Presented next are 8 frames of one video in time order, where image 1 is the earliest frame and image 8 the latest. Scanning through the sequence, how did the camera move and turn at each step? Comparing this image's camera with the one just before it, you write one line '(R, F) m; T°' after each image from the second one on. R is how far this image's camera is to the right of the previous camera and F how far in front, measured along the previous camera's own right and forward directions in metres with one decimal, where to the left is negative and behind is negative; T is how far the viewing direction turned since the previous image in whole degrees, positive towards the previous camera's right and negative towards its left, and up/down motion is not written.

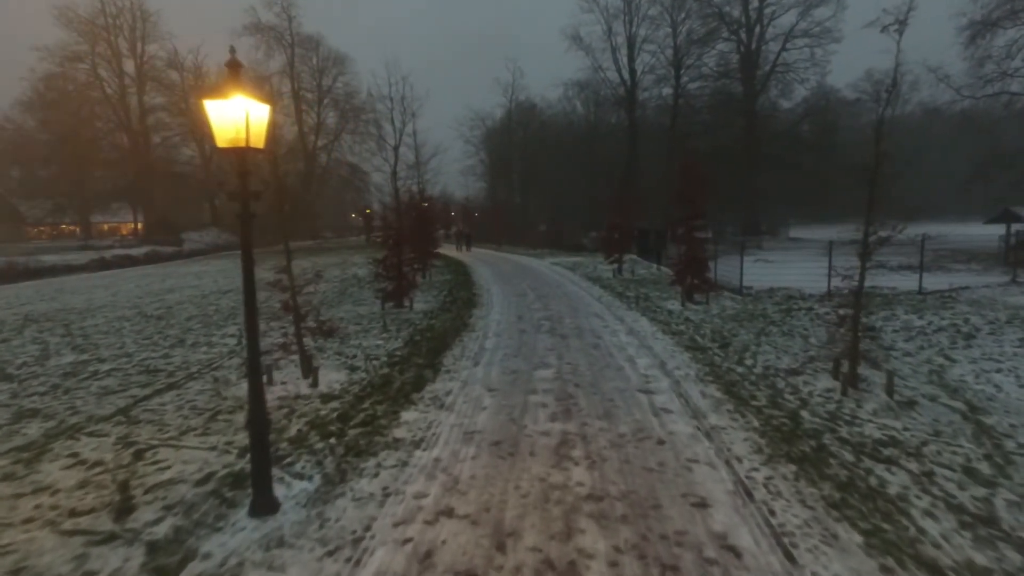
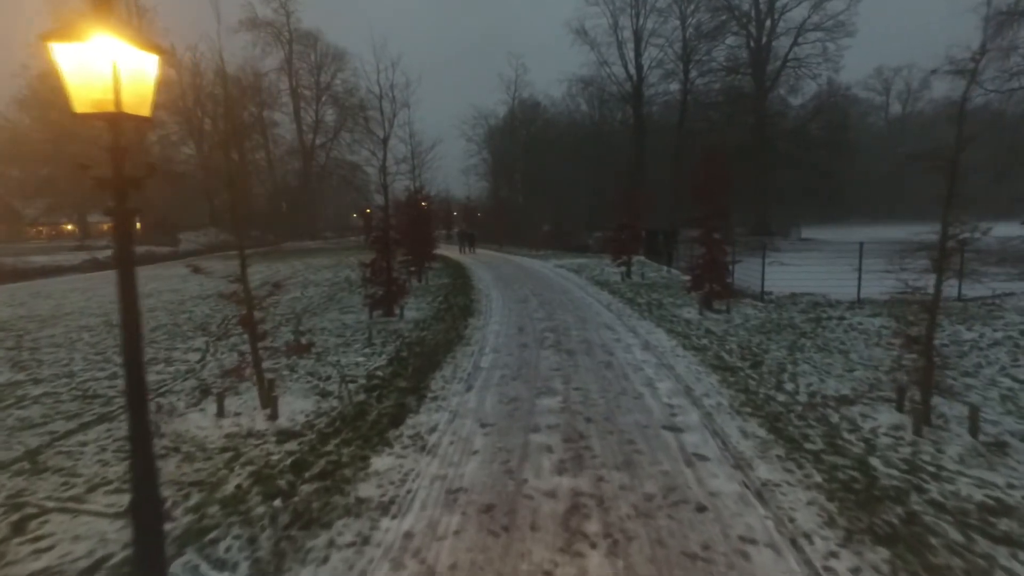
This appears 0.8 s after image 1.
(+0.1, +1.4) m; 0°
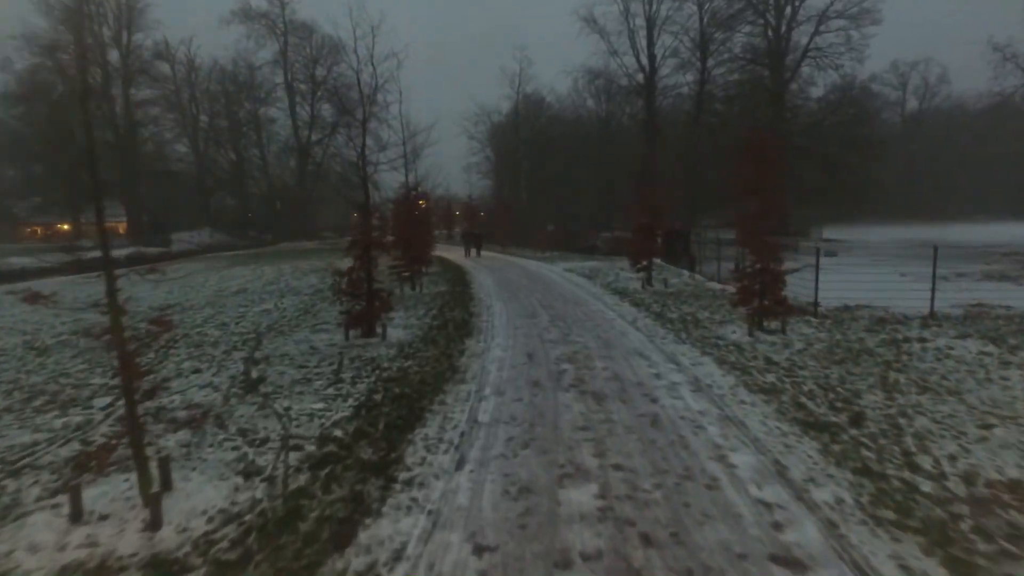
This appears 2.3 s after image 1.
(-0.1, +2.6) m; 0°
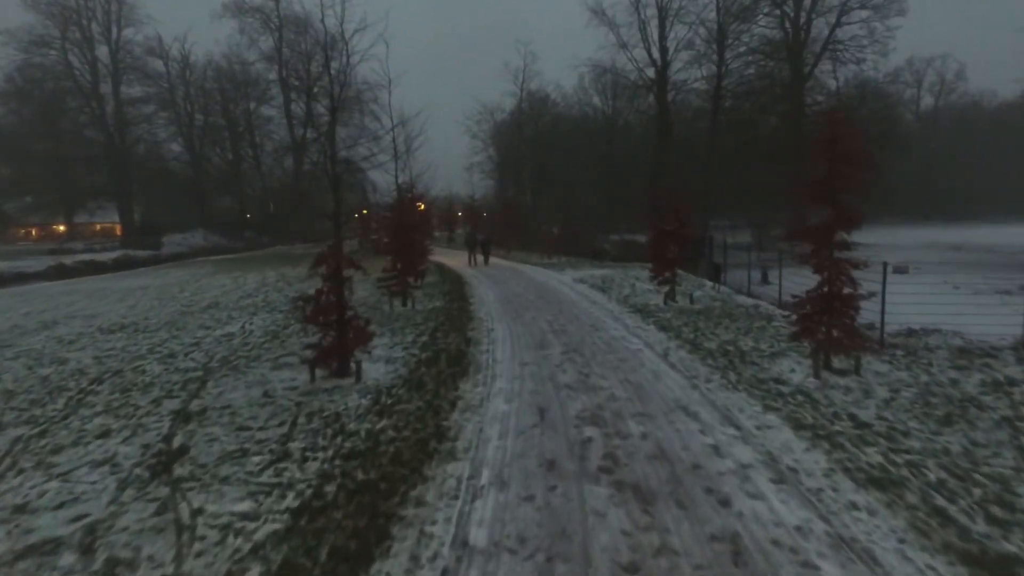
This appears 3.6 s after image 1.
(0.0, +2.3) m; 0°
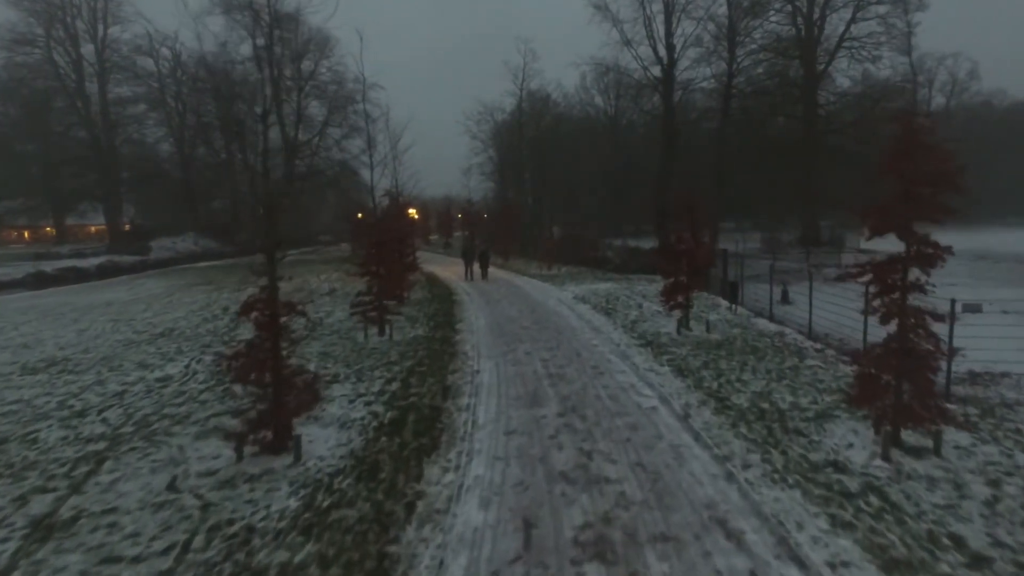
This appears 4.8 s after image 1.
(+0.3, +2.1) m; 0°
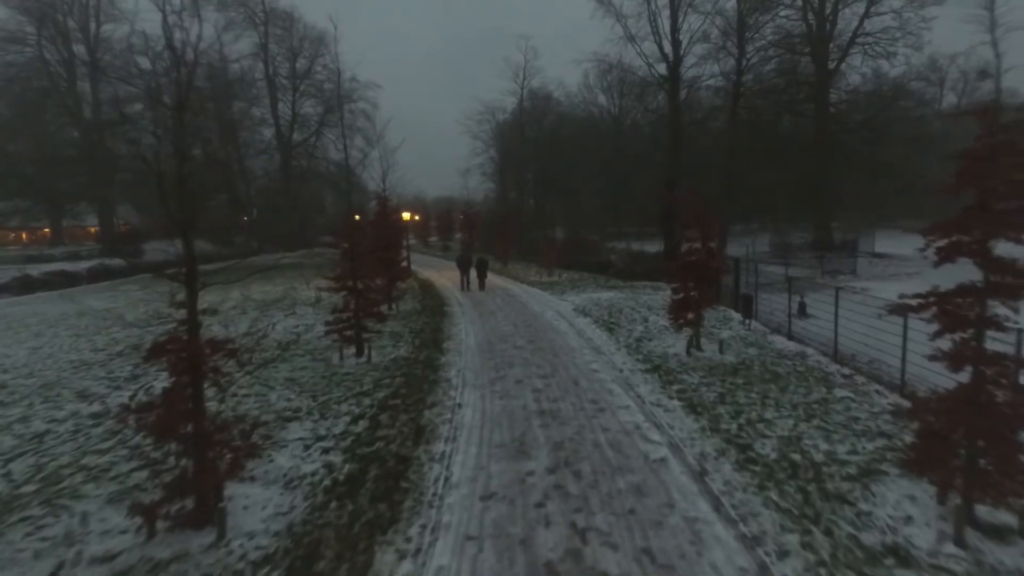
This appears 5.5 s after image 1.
(+0.3, +1.5) m; 0°
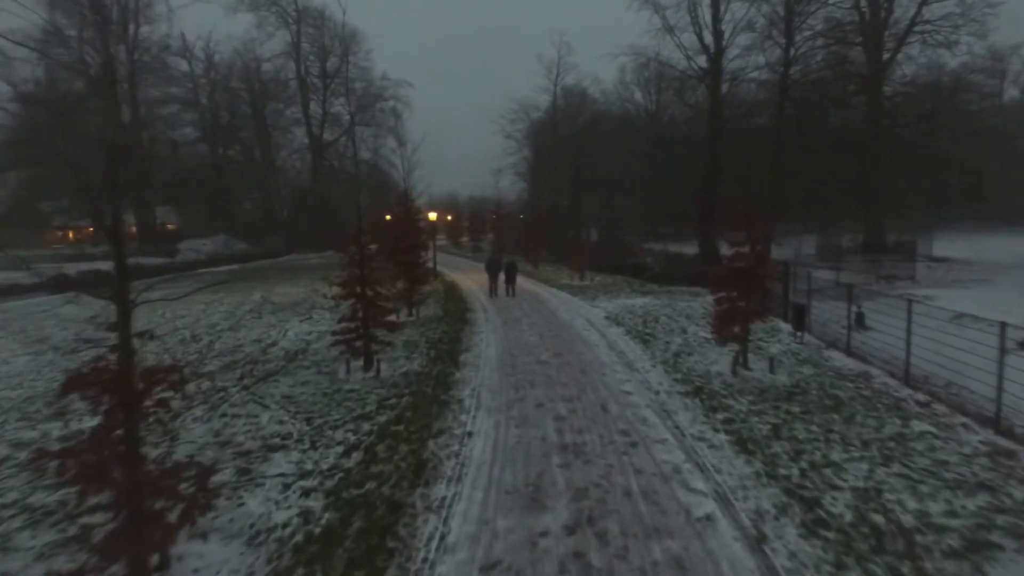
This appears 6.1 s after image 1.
(+0.2, +1.3) m; -3°
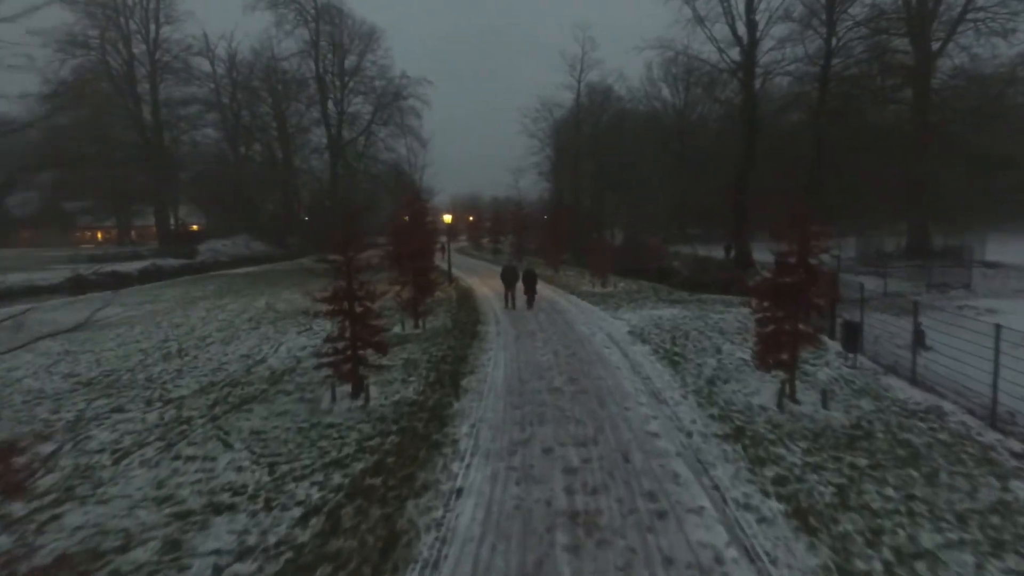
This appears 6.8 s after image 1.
(+0.3, +1.6) m; -2°
